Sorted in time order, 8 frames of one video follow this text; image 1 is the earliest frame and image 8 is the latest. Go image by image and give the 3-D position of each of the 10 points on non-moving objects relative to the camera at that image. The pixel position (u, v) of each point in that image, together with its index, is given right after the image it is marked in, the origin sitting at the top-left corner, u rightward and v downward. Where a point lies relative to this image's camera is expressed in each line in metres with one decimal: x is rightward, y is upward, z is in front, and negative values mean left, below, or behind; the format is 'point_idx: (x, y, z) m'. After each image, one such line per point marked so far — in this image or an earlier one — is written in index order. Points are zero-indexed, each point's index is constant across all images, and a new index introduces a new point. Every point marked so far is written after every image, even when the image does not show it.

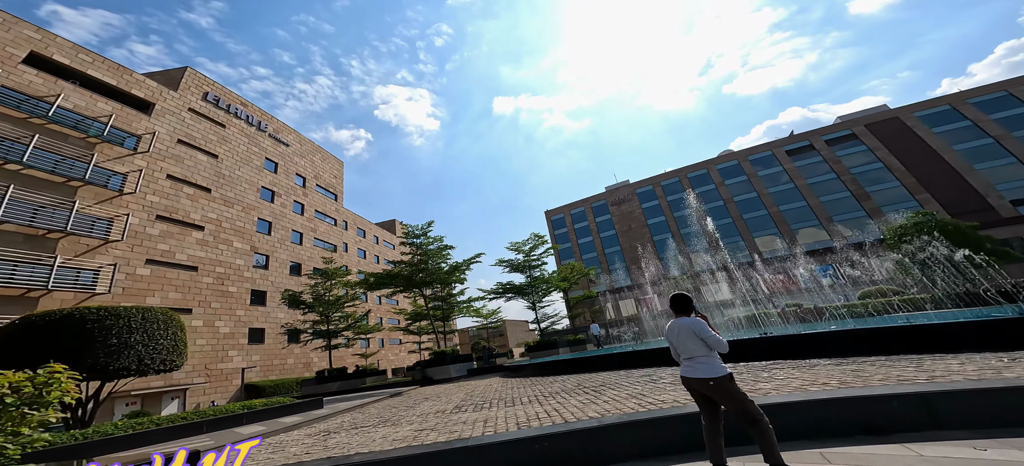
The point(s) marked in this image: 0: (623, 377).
0: (+2.7, -3.5, +8.6) m
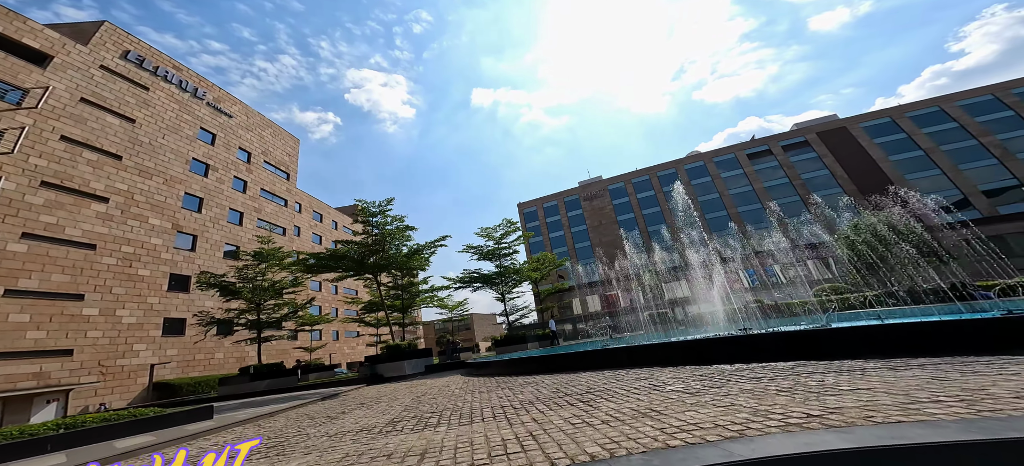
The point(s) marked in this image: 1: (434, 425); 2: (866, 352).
0: (+1.9, -3.1, +7.6) m
1: (-1.0, -2.3, +4.5) m
2: (+7.4, -2.5, +7.8) m
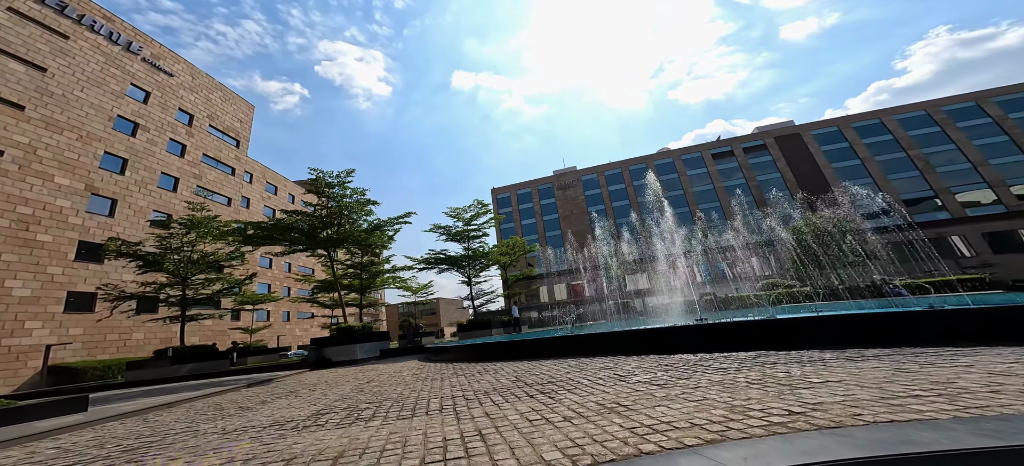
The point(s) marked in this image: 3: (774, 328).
0: (+1.1, -2.7, +7.2) m
1: (-1.5, -1.9, +3.8) m
2: (+6.6, -2.3, +7.8) m
3: (+5.7, -2.1, +8.2) m
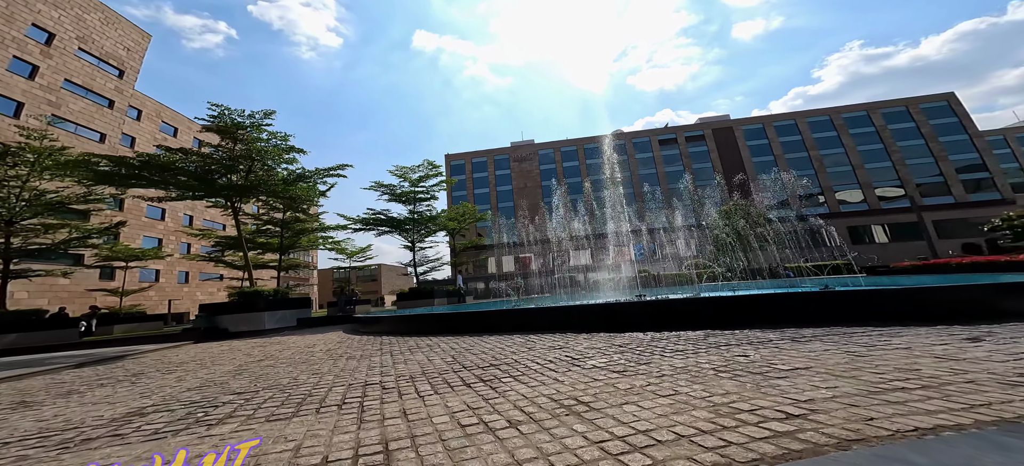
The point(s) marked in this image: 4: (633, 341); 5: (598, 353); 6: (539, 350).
0: (0.0, -2.0, +6.4) m
1: (-2.0, -1.4, +2.7) m
2: (+5.4, -1.9, +7.7) m
3: (+4.5, -1.6, +8.0) m
4: (+2.1, -1.9, +6.5) m
5: (+1.3, -1.8, +5.4) m
6: (+0.4, -1.9, +5.9) m
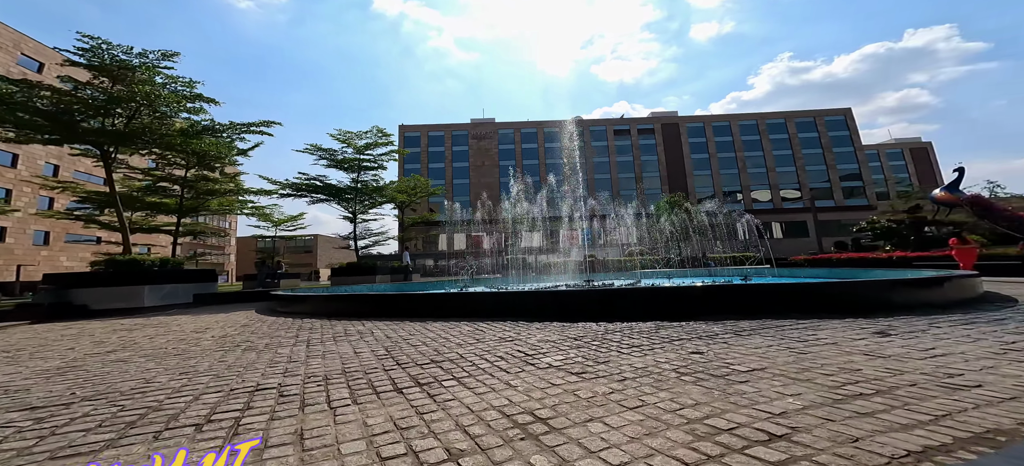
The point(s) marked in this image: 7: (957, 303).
0: (-0.9, -1.7, +5.9) m
1: (-2.4, -1.1, +1.8) m
2: (+4.4, -1.7, +7.8) m
3: (+3.5, -1.4, +7.9) m
4: (+1.2, -1.7, +6.2) m
5: (+0.5, -1.5, +5.0) m
6: (-0.4, -1.6, +5.4) m
7: (+10.4, -1.6, +8.7) m
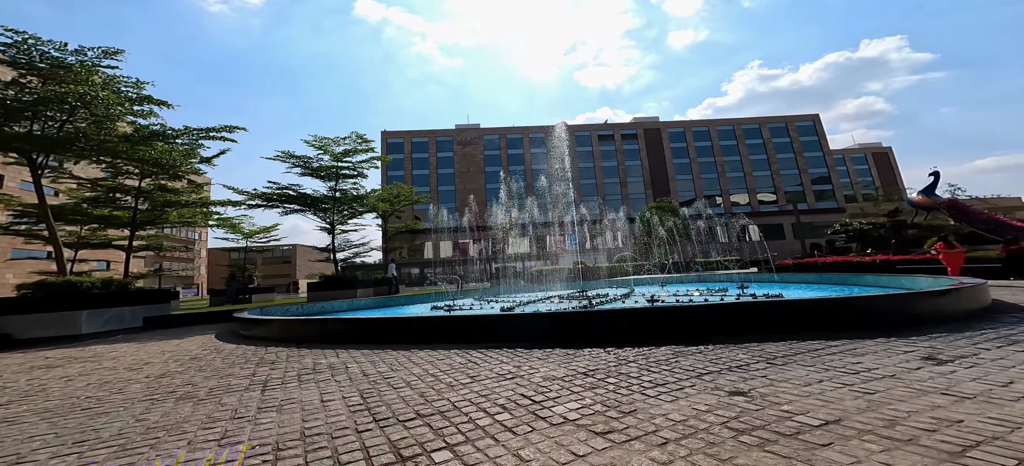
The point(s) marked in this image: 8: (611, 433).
0: (-0.9, -1.9, +5.0) m
1: (-2.2, -1.4, +0.9) m
2: (+4.3, -1.9, +7.2) m
3: (+3.4, -1.6, +7.2) m
4: (+1.2, -1.9, +5.4) m
5: (+0.6, -1.8, +4.1) m
6: (-0.4, -1.8, +4.5) m
7: (+10.3, -1.8, +8.3) m
8: (+0.8, -1.6, +2.9) m
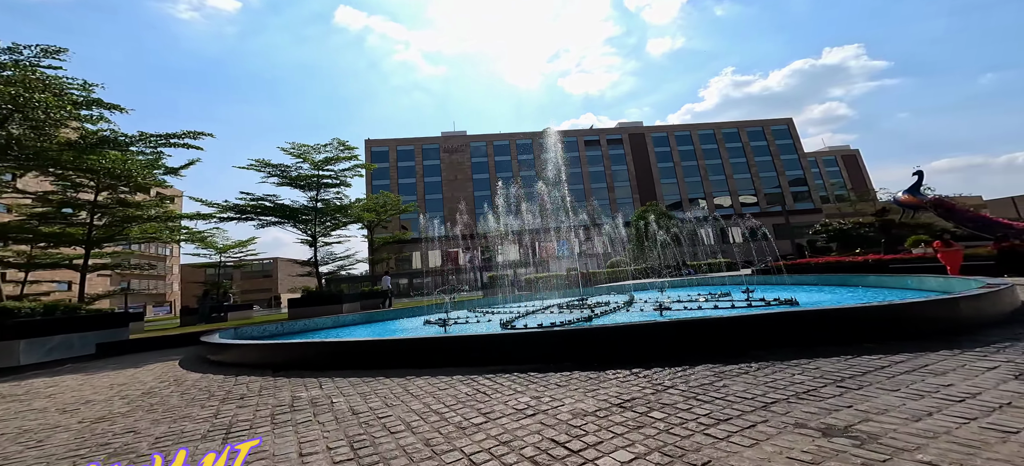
0: (-0.6, -2.0, +4.1) m
1: (-1.8, -1.4, 0.0) m
2: (+4.5, -1.9, +6.4) m
3: (+3.5, -1.7, +6.5) m
4: (+1.4, -2.0, +4.6) m
5: (+0.9, -1.8, +3.3) m
6: (-0.1, -1.9, +3.6) m
7: (+10.4, -1.7, +7.8) m
8: (+1.1, -1.6, +2.1) m
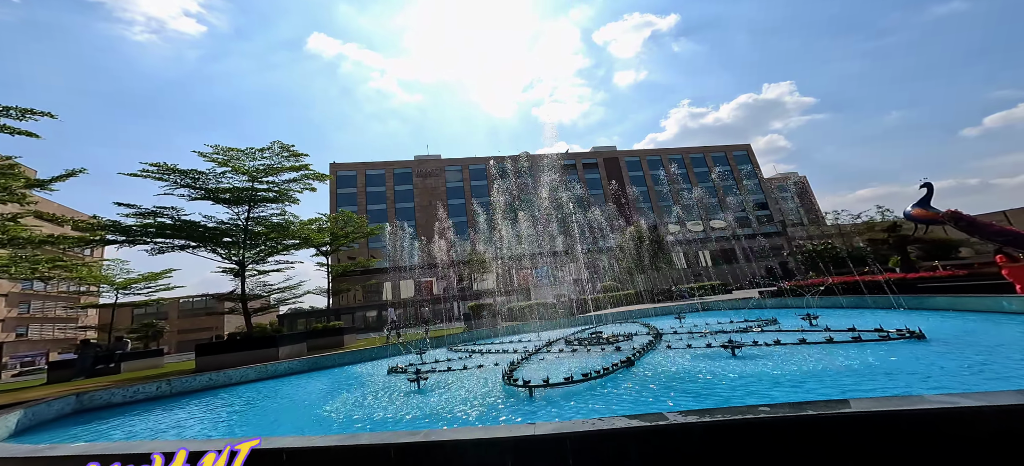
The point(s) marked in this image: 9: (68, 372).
0: (+0.2, -1.5, -0.1) m
1: (-0.7, -0.6, -4.3) m
2: (+5.1, -1.6, +2.6) m
3: (+4.1, -1.3, +2.6) m
4: (+2.2, -1.5, +0.5) m
5: (+1.7, -1.2, -0.8) m
6: (+0.7, -1.3, -0.5) m
7: (+10.9, -1.3, +4.4) m
8: (+2.0, -0.9, -1.9) m
9: (-20.5, -6.4, +17.2) m
